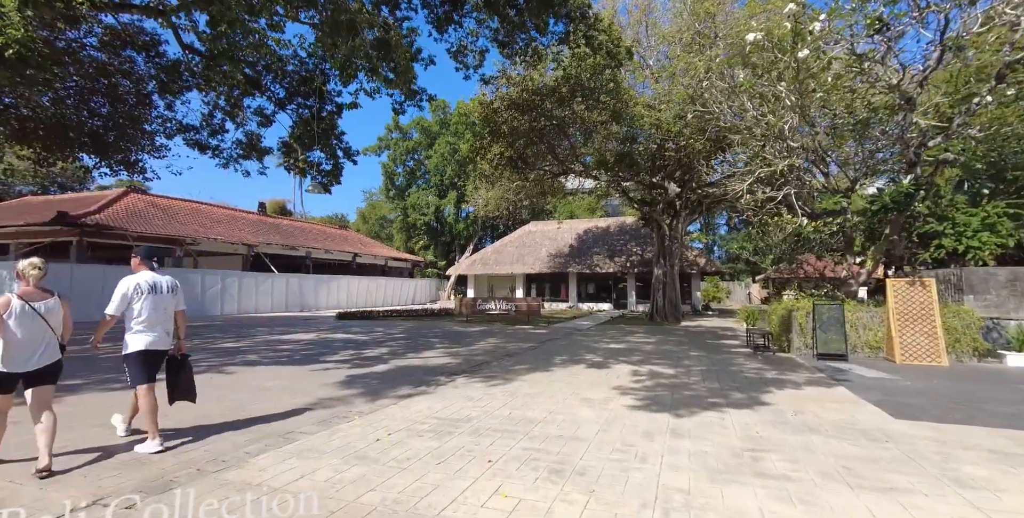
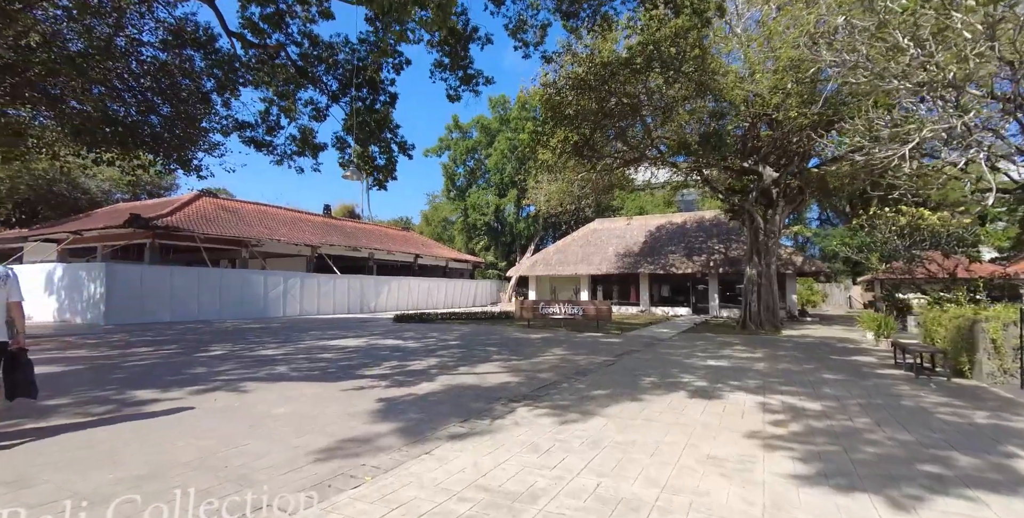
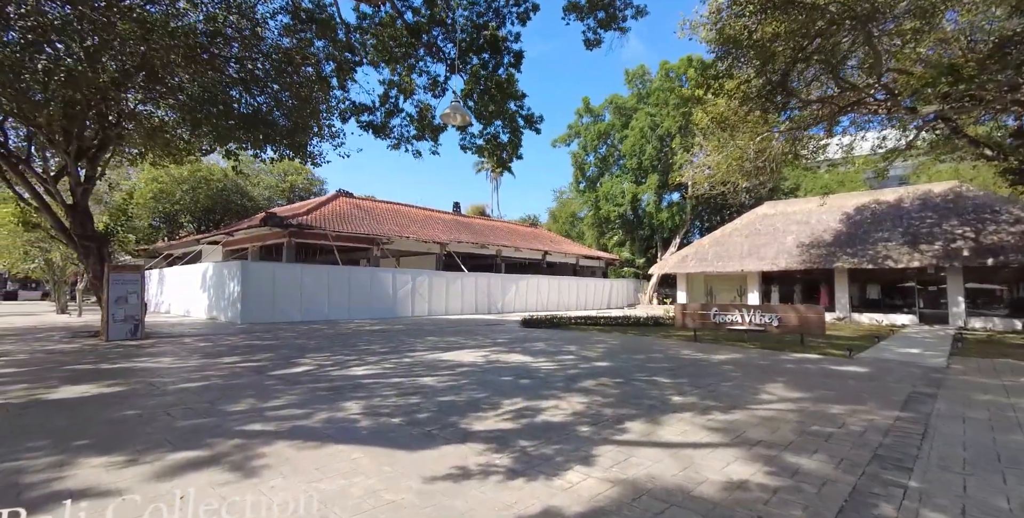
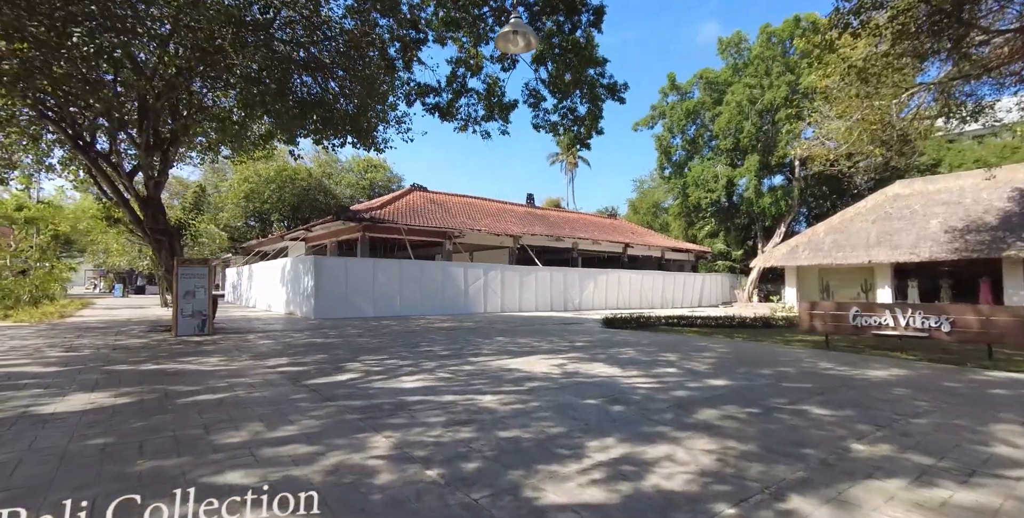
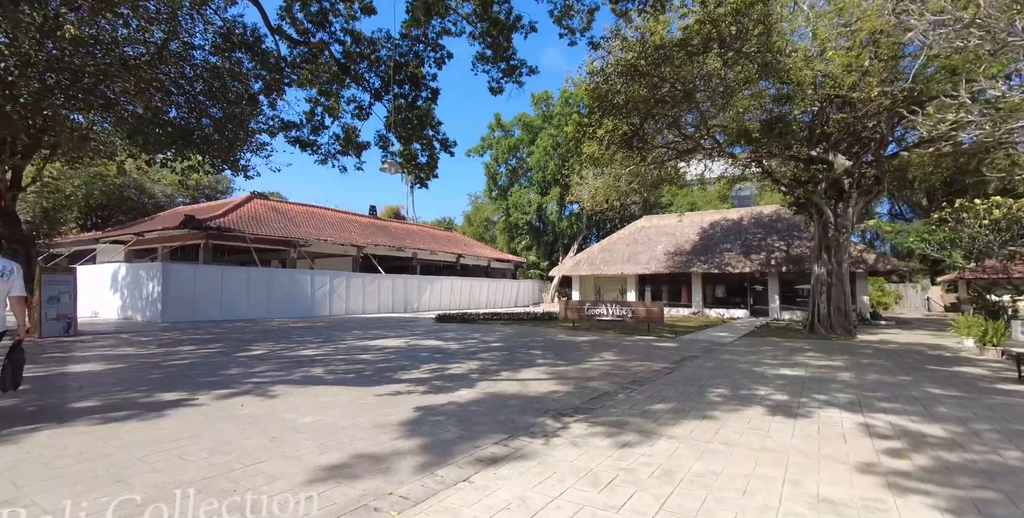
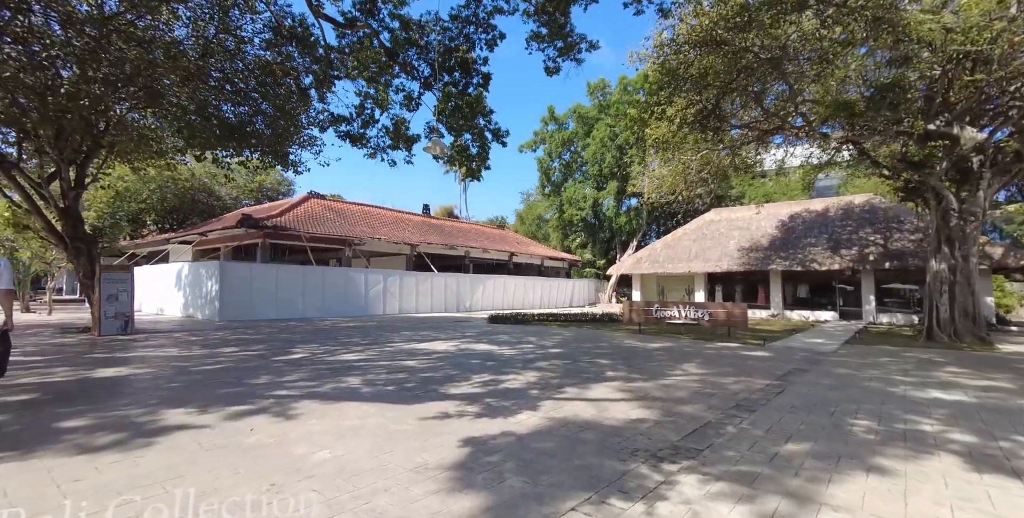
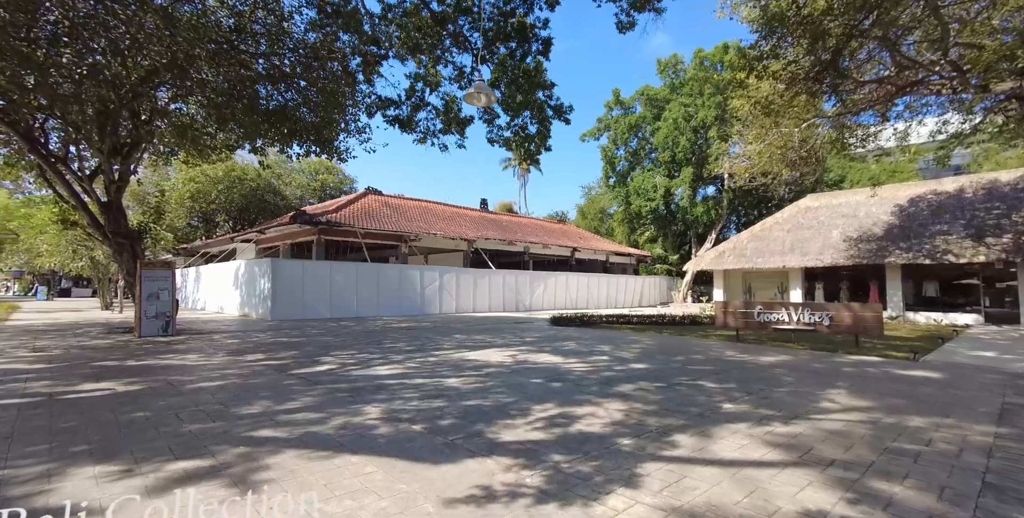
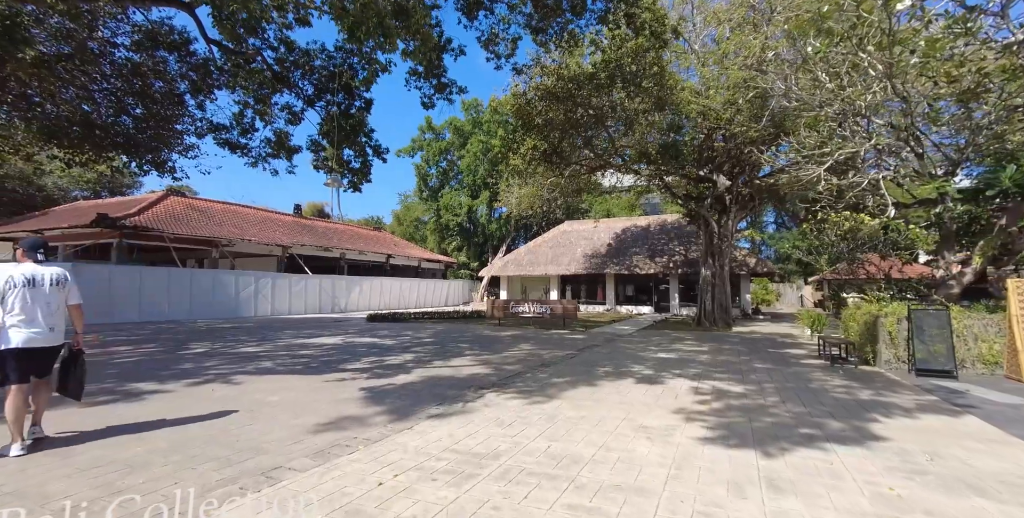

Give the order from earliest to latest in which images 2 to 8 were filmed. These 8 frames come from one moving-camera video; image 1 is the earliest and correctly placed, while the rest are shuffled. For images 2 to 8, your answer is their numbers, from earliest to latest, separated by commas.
8, 2, 5, 6, 3, 7, 4
